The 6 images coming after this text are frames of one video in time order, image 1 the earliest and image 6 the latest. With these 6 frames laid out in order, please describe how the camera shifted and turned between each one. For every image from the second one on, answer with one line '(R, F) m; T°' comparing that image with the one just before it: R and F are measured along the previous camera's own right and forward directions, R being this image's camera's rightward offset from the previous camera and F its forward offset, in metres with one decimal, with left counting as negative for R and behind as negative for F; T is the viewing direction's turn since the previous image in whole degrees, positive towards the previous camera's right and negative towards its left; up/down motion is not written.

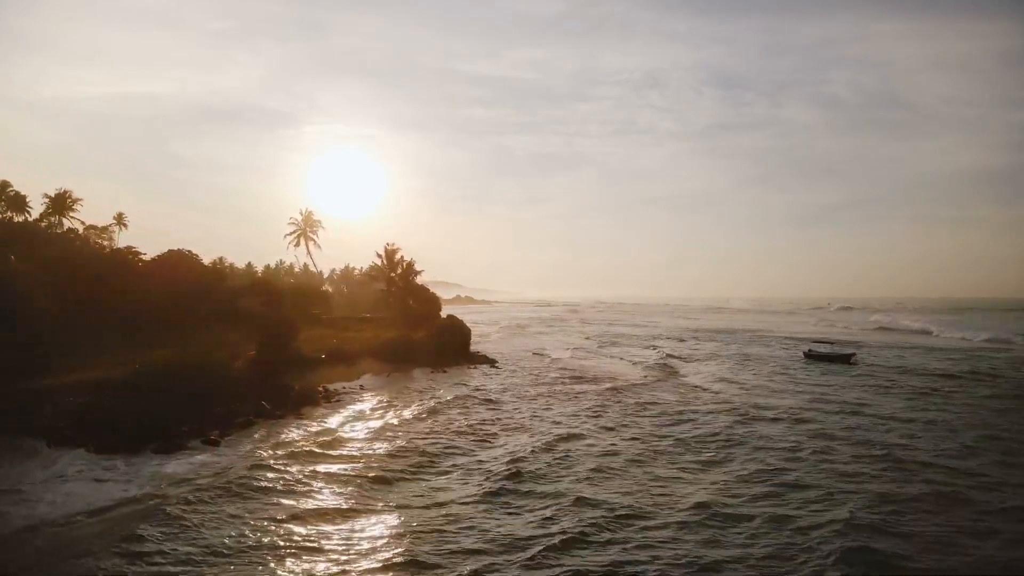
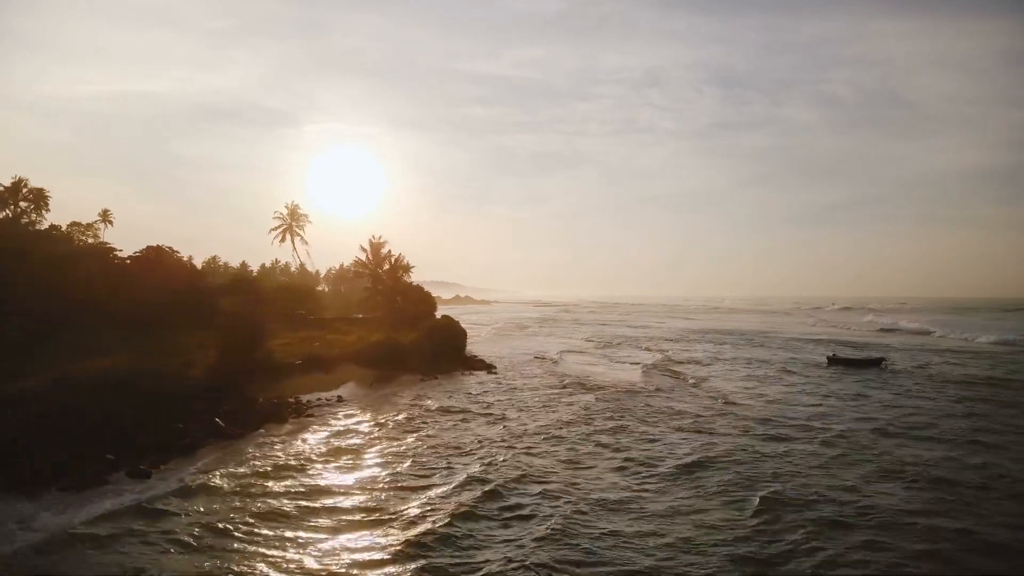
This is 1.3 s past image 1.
(+0.1, +2.4) m; 0°
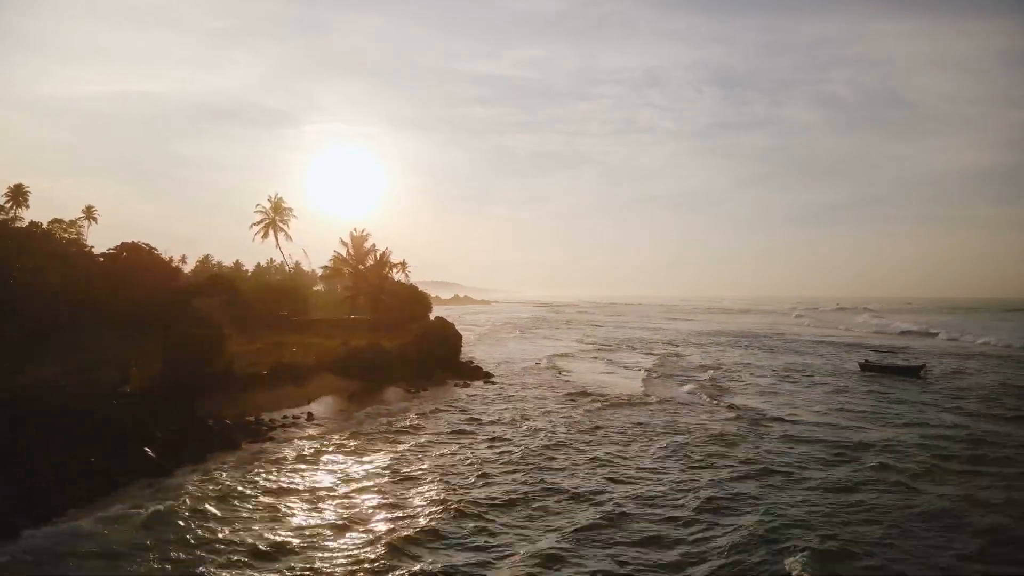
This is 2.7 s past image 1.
(0.0, +2.7) m; 0°
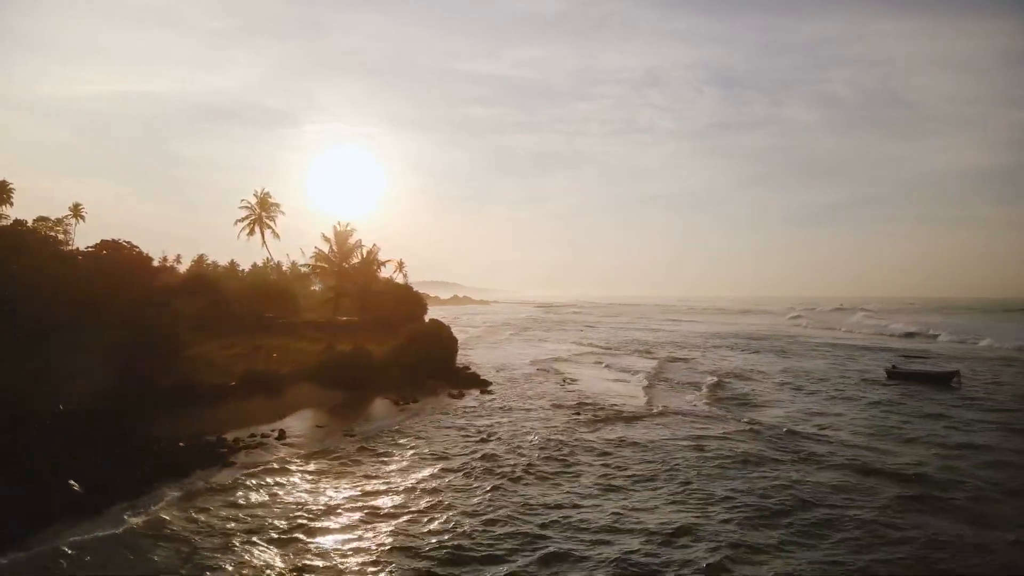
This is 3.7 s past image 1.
(0.0, +1.9) m; 0°
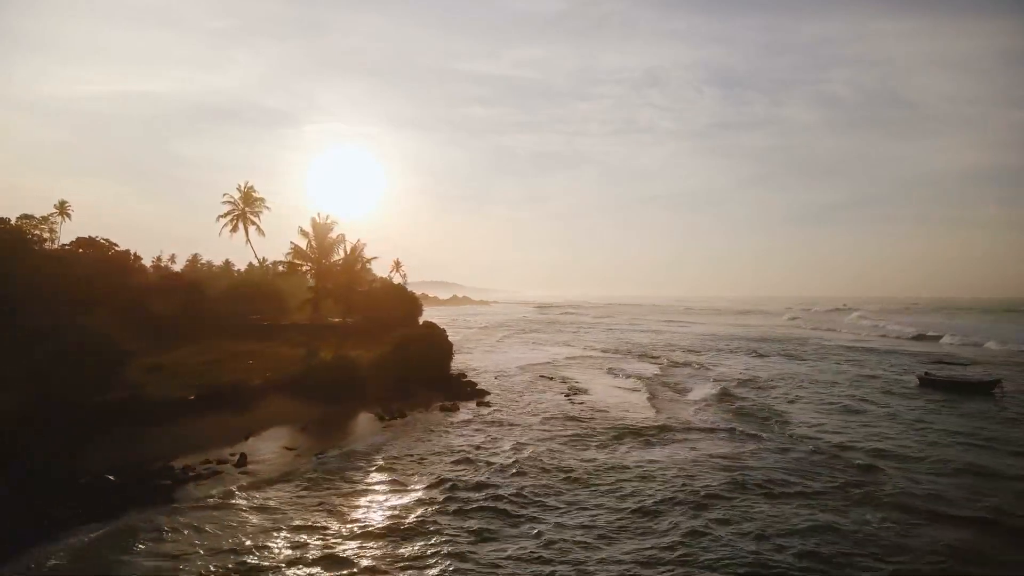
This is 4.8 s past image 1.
(0.0, +2.0) m; 0°
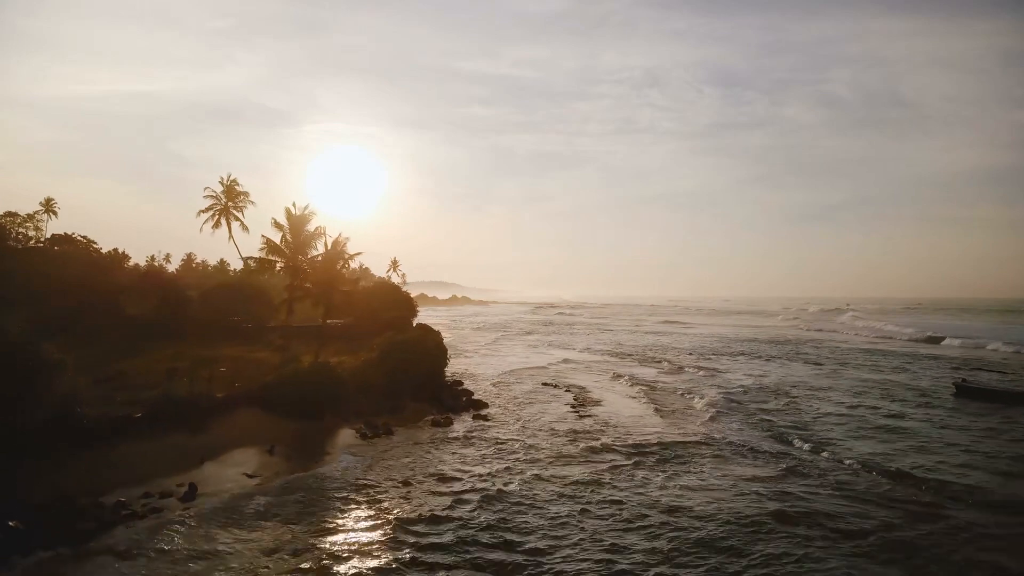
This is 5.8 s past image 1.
(0.0, +1.9) m; 0°
